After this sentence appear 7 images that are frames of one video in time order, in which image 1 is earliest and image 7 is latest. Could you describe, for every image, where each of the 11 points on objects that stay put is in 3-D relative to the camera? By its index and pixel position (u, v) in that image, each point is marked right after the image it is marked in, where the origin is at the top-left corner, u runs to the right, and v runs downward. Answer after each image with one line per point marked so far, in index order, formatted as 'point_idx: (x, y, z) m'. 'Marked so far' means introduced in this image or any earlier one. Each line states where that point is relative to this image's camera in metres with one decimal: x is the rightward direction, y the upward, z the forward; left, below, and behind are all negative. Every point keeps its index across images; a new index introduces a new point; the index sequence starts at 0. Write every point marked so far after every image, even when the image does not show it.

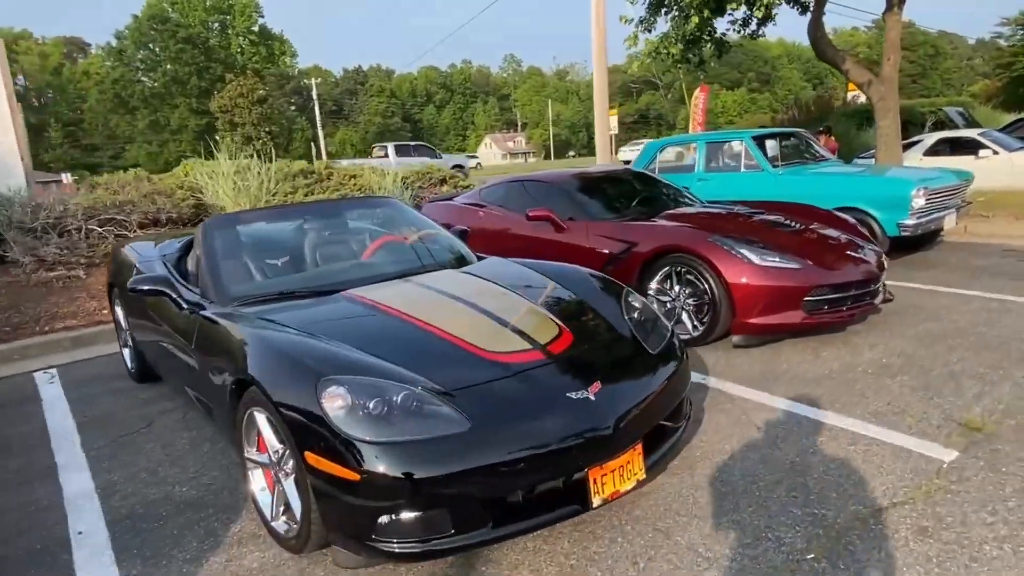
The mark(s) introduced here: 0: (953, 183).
0: (+4.8, +1.1, +7.1) m
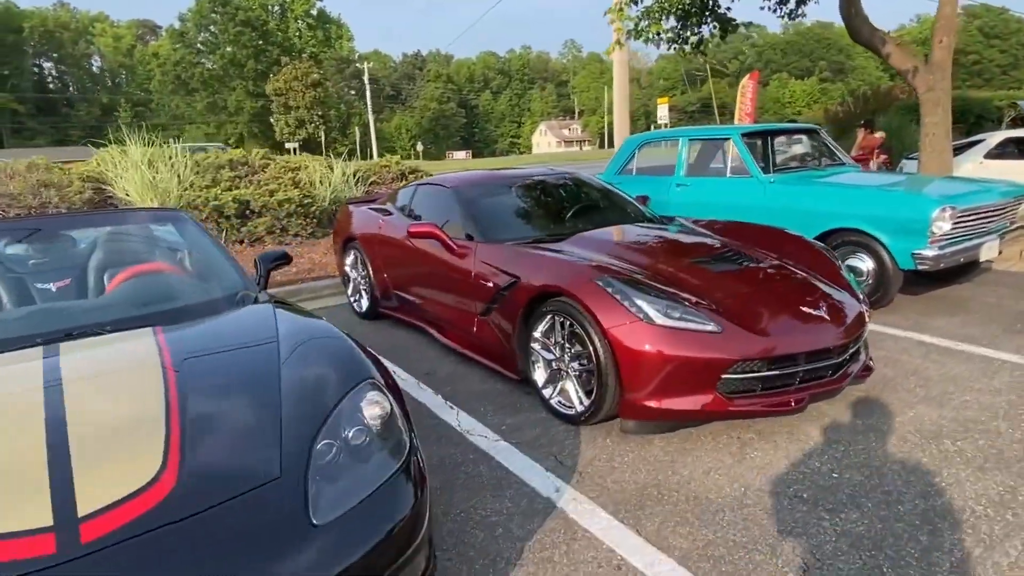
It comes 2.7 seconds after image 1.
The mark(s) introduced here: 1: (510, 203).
0: (+4.0, +0.7, +5.4) m
1: (0.0, +0.7, +5.2) m
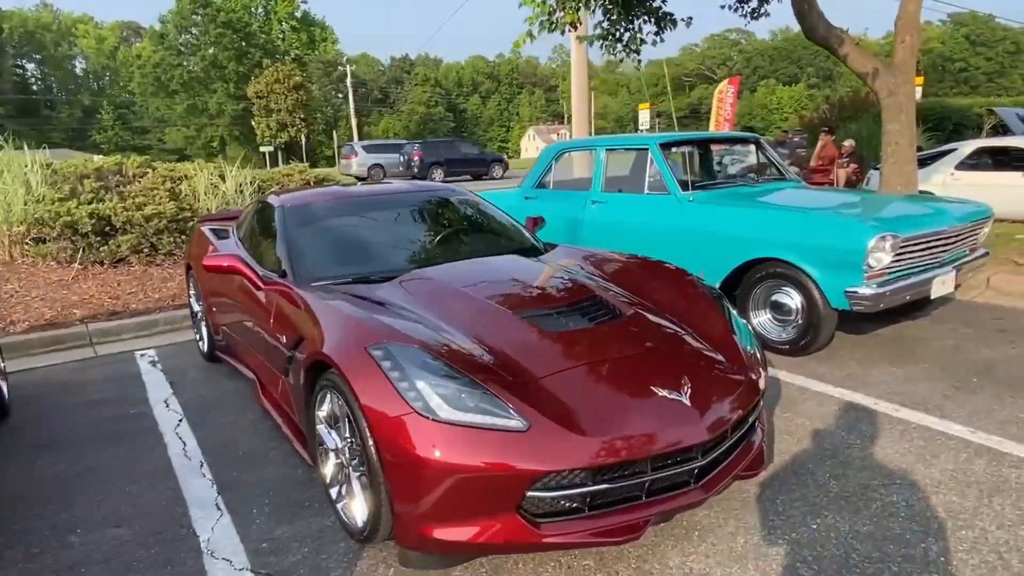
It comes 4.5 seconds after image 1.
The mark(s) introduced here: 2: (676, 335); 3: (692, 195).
0: (+3.0, +0.4, +4.5) m
1: (-1.0, +0.4, +4.2) m
2: (+0.7, -0.2, +2.9) m
3: (+1.5, +0.8, +5.4) m
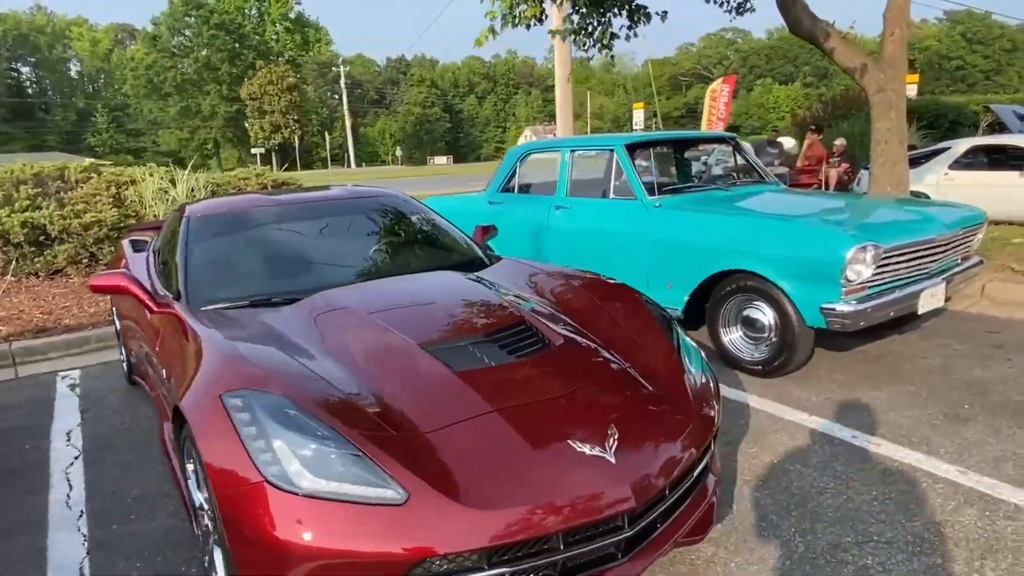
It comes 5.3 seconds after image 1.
0: (+2.7, +0.3, +4.1) m
1: (-1.4, +0.3, +3.8) m
2: (+0.4, -0.3, +2.5) m
3: (+1.1, +0.7, +5.0) m
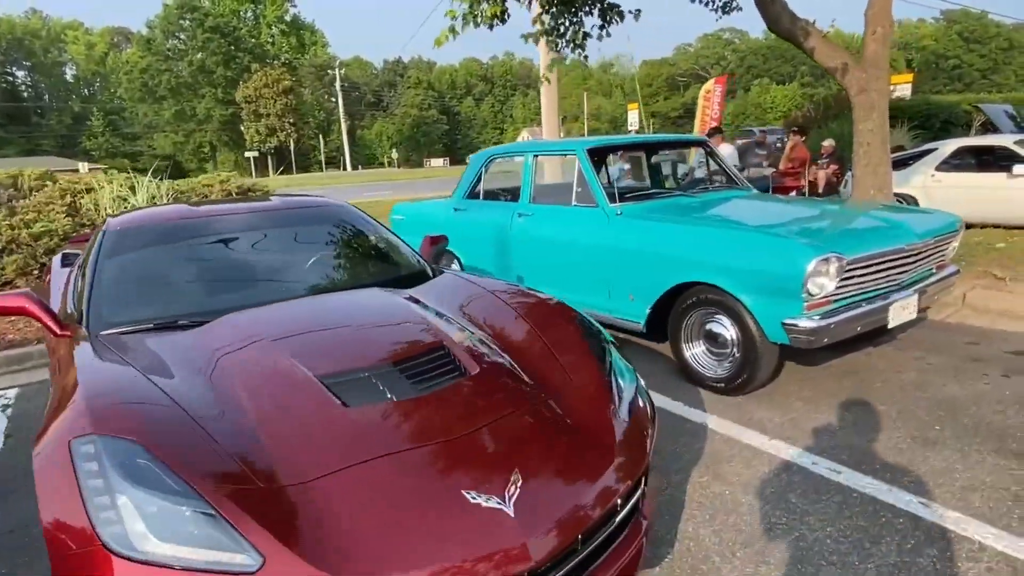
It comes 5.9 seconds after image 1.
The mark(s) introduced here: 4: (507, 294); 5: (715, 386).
0: (+2.3, +0.3, +3.8) m
1: (-1.7, +0.2, +3.6) m
2: (+0.1, -0.4, +2.3) m
3: (+0.8, +0.6, +4.7) m
4: (0.0, 0.0, +3.1) m
5: (+1.3, -0.6, +4.0) m
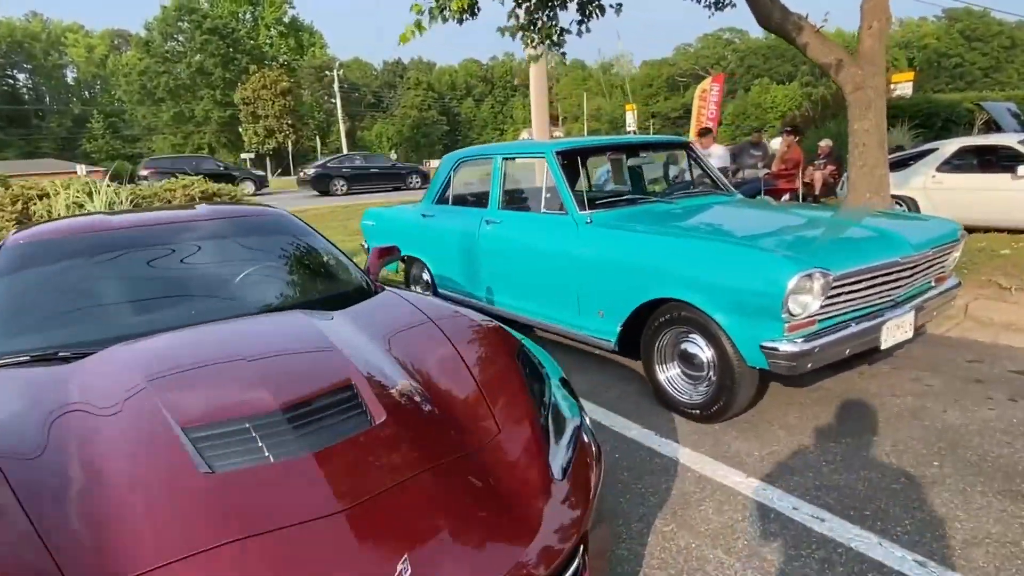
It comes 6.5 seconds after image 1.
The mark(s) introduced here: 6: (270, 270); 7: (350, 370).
0: (+2.1, +0.2, +3.5) m
1: (-2.0, +0.1, +3.2) m
2: (-0.2, -0.5, +1.9) m
3: (+0.5, +0.5, +4.4) m
4: (-0.3, -0.1, +2.8) m
5: (+1.0, -0.7, +3.7) m
6: (-1.3, +0.1, +3.5) m
7: (-0.5, -0.3, +2.2) m
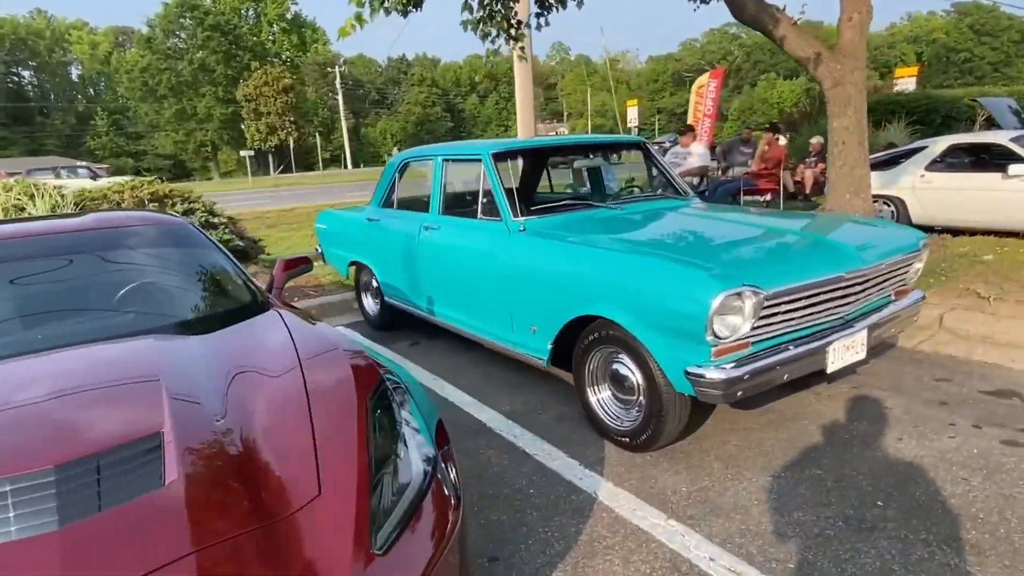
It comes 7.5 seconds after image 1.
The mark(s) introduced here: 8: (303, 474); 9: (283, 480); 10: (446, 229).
0: (+1.6, +0.1, +3.1) m
1: (-2.4, 0.0, +2.9) m
2: (-0.7, -0.6, +1.6) m
3: (+0.1, +0.4, +4.0) m
4: (-0.7, -0.2, +2.5) m
5: (+0.6, -0.8, +3.3) m
6: (-1.7, 0.0, +3.2) m
7: (-1.0, -0.4, +1.9) m
8: (-0.5, -0.5, +1.8) m
9: (-0.6, -0.5, +1.7) m
10: (-0.5, +0.4, +4.6) m
